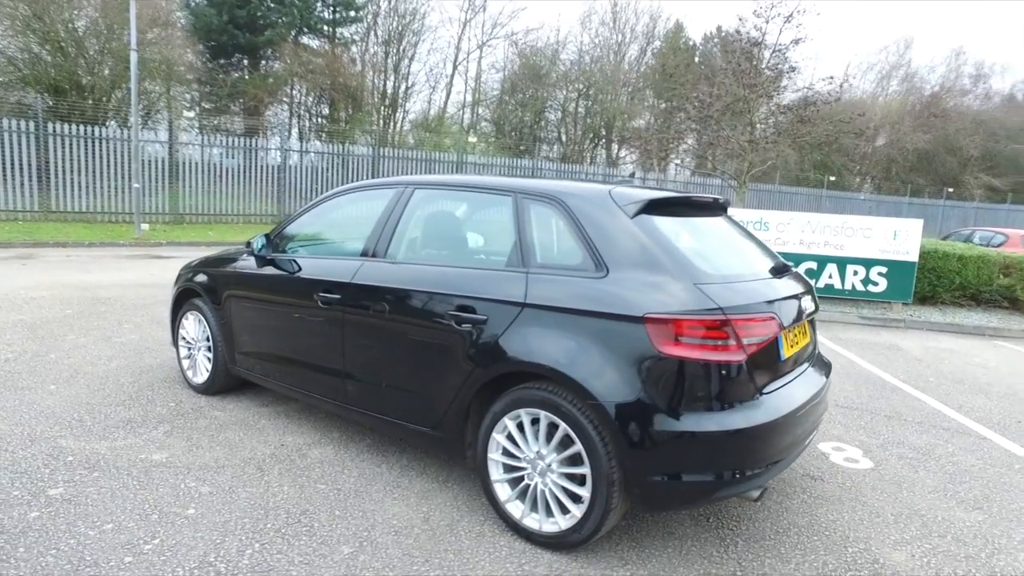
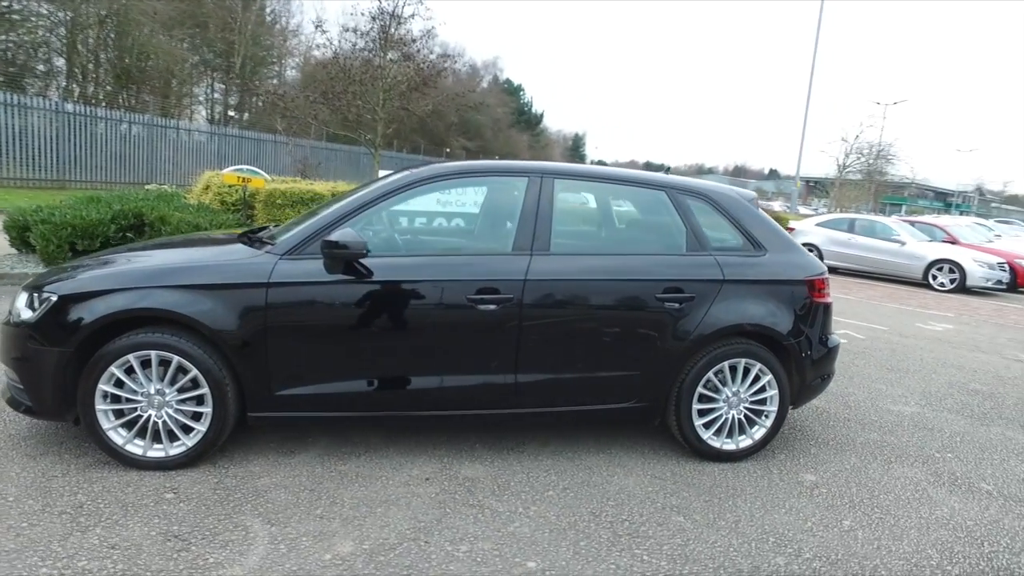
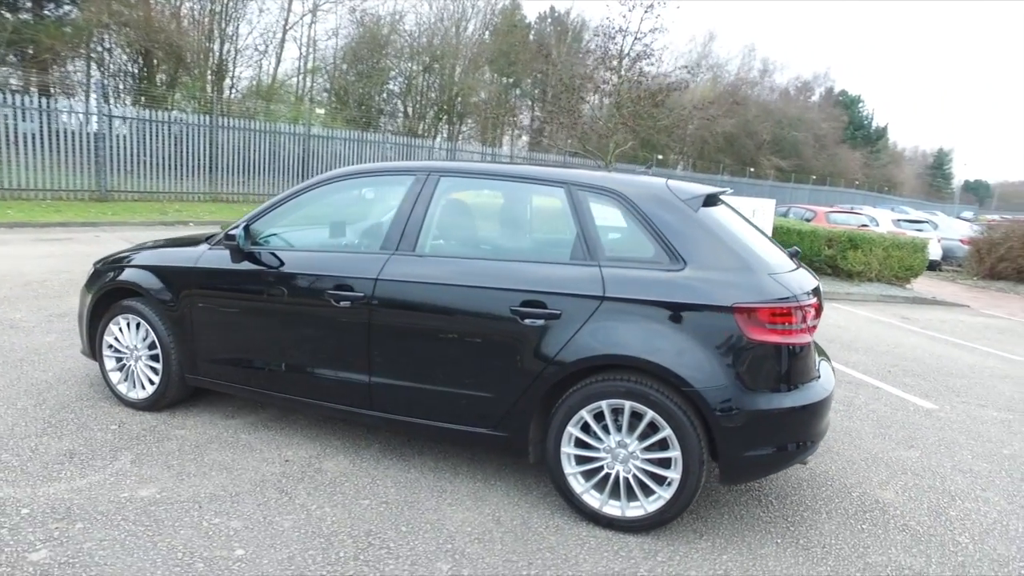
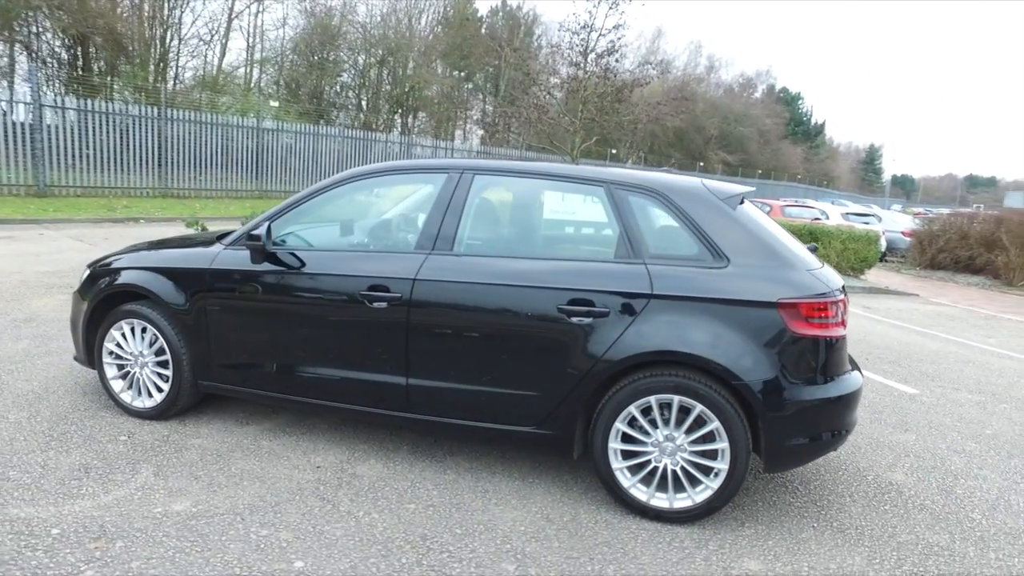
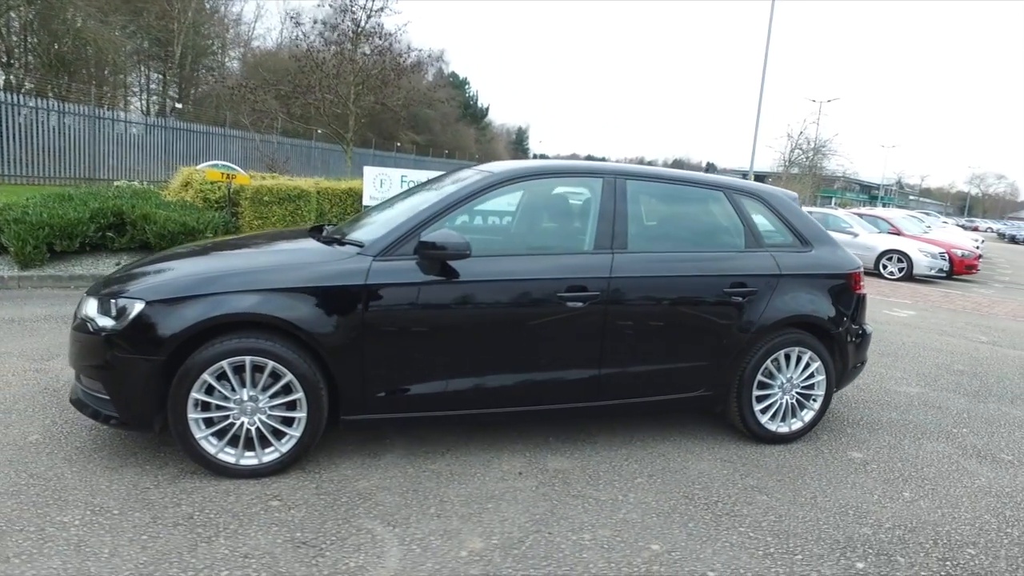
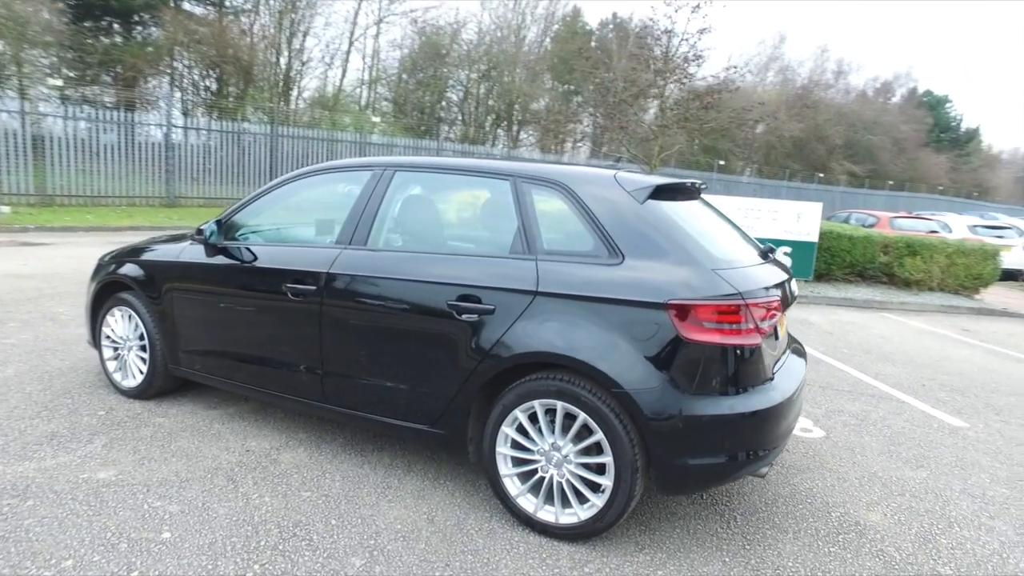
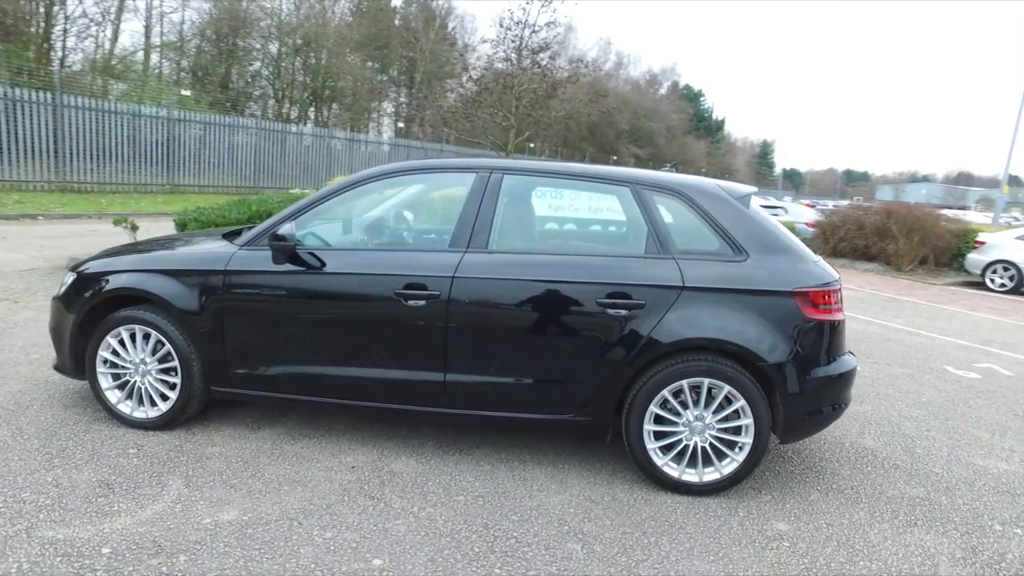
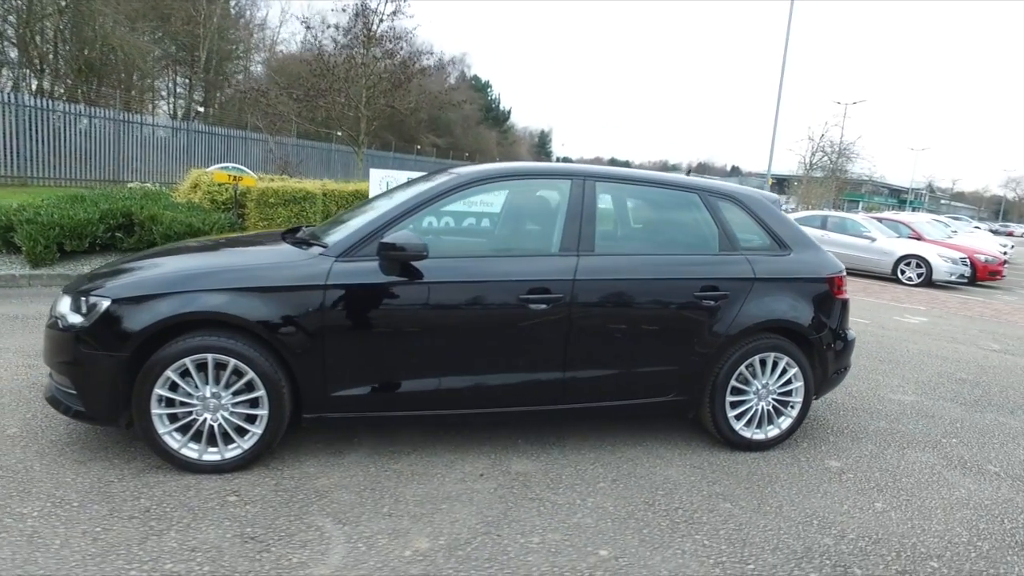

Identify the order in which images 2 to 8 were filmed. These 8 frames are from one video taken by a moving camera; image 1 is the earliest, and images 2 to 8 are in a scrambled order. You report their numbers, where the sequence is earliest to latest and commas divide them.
6, 3, 4, 7, 2, 8, 5
